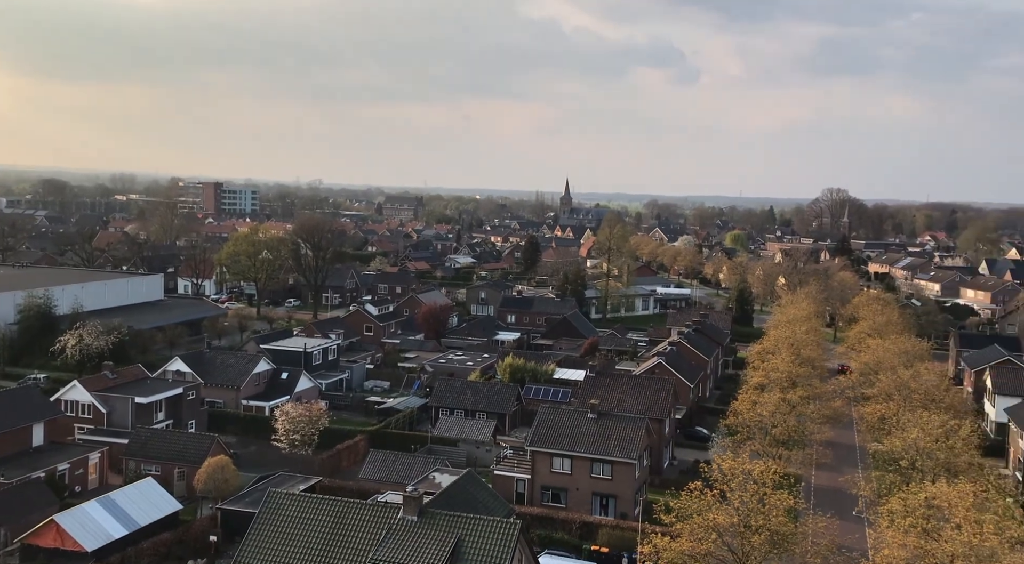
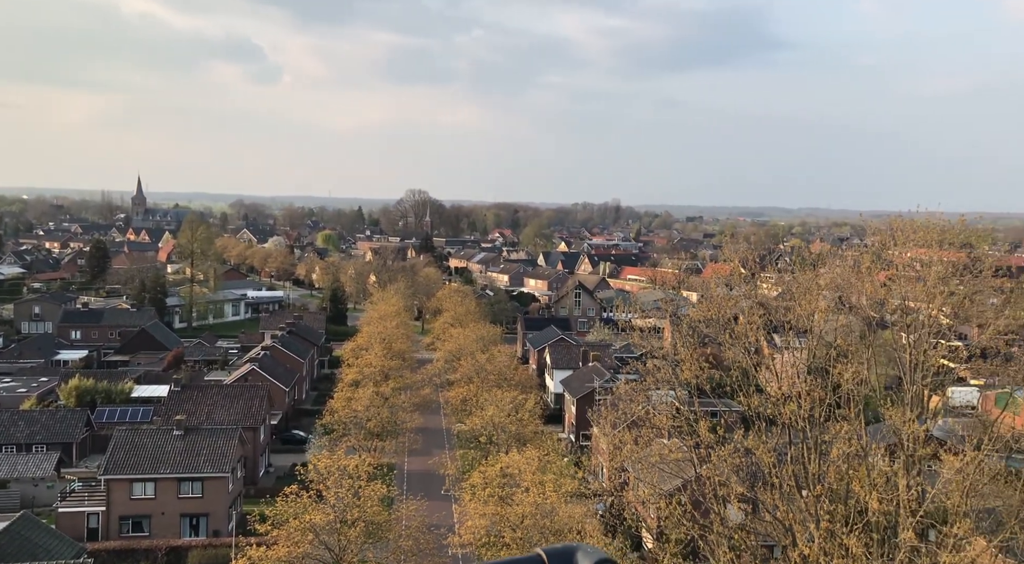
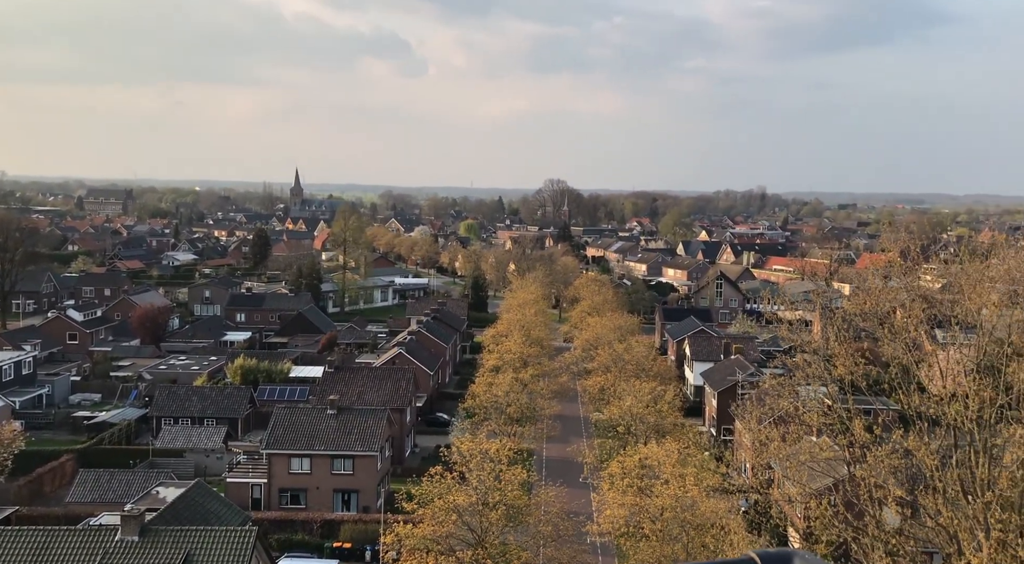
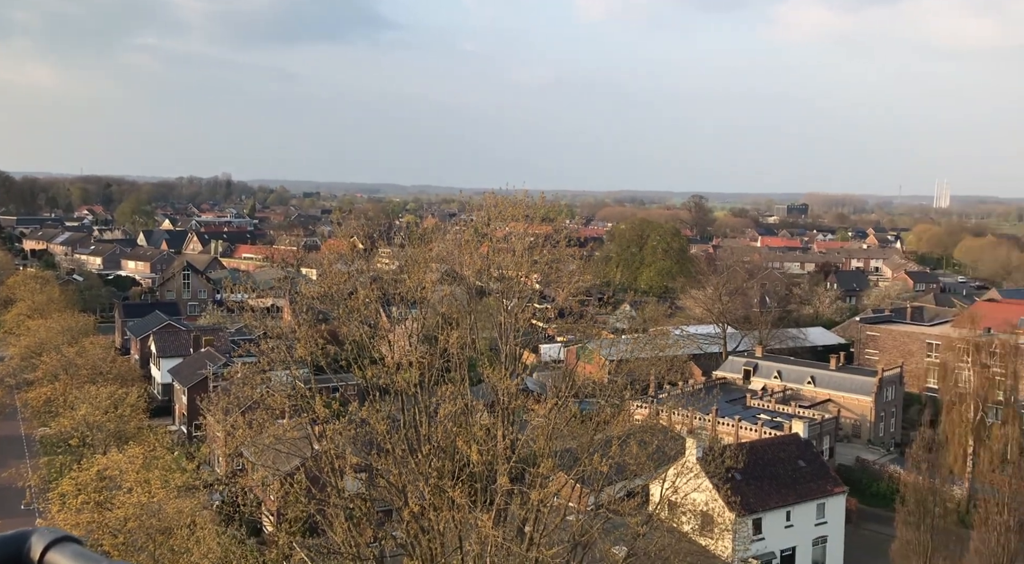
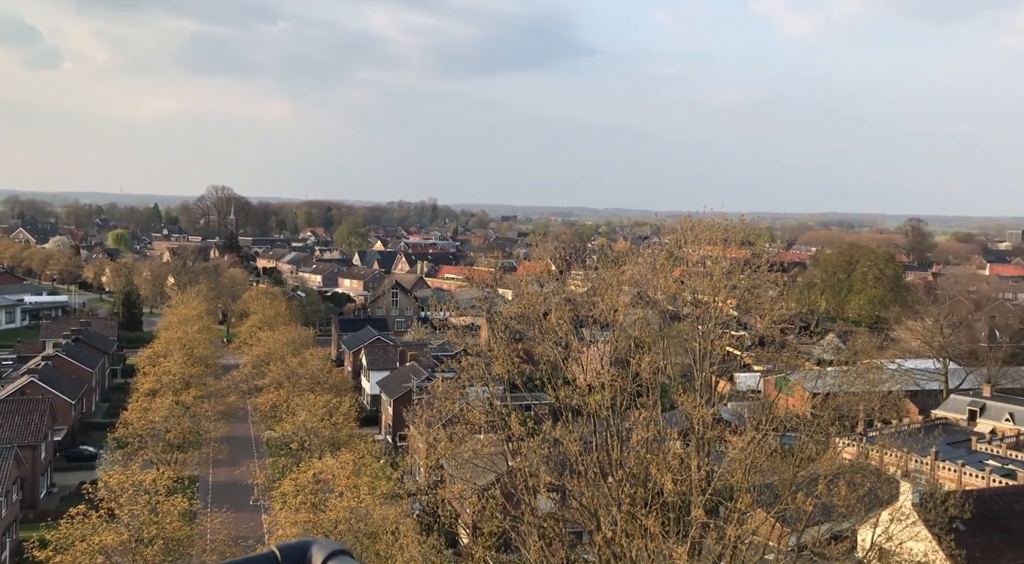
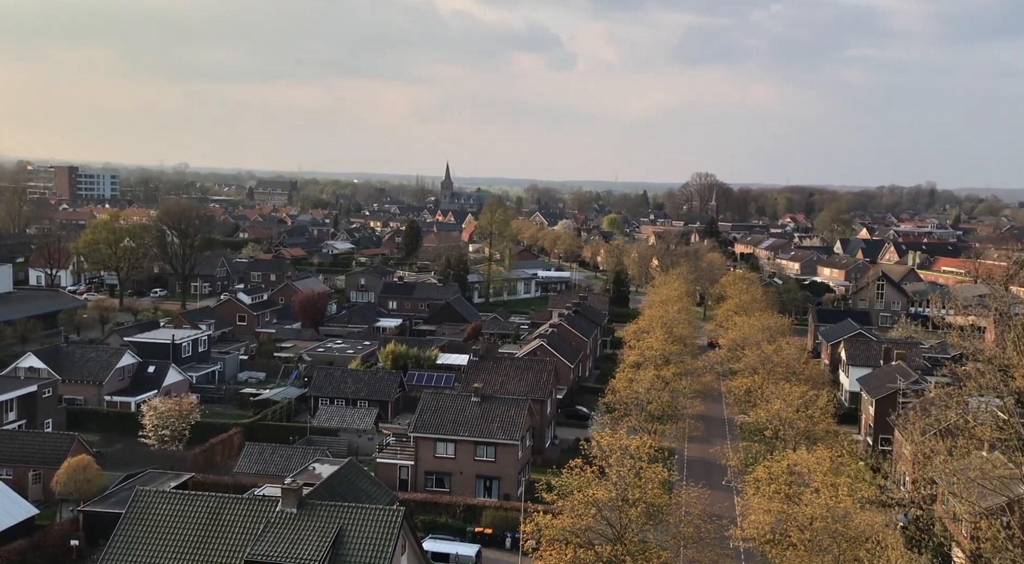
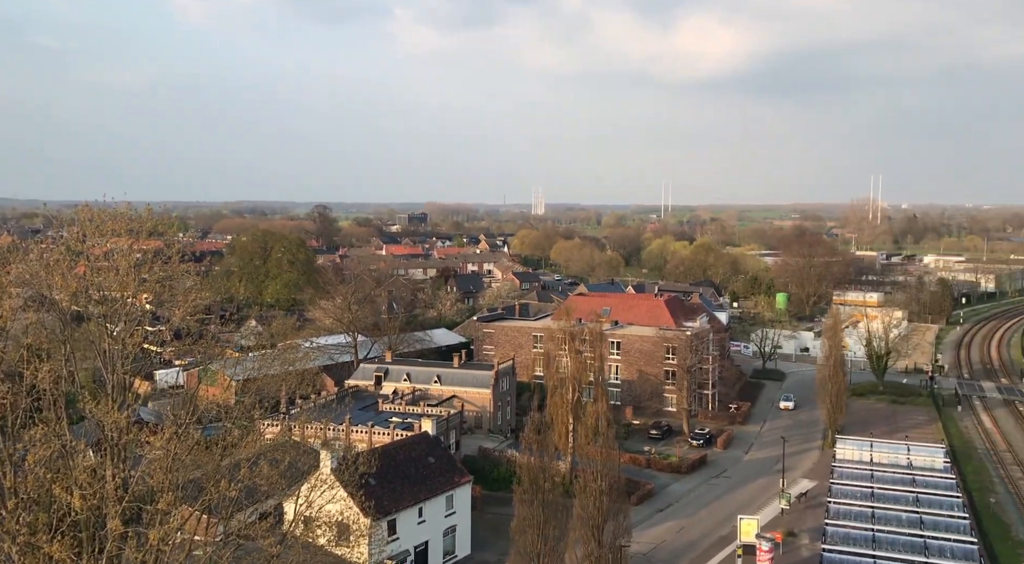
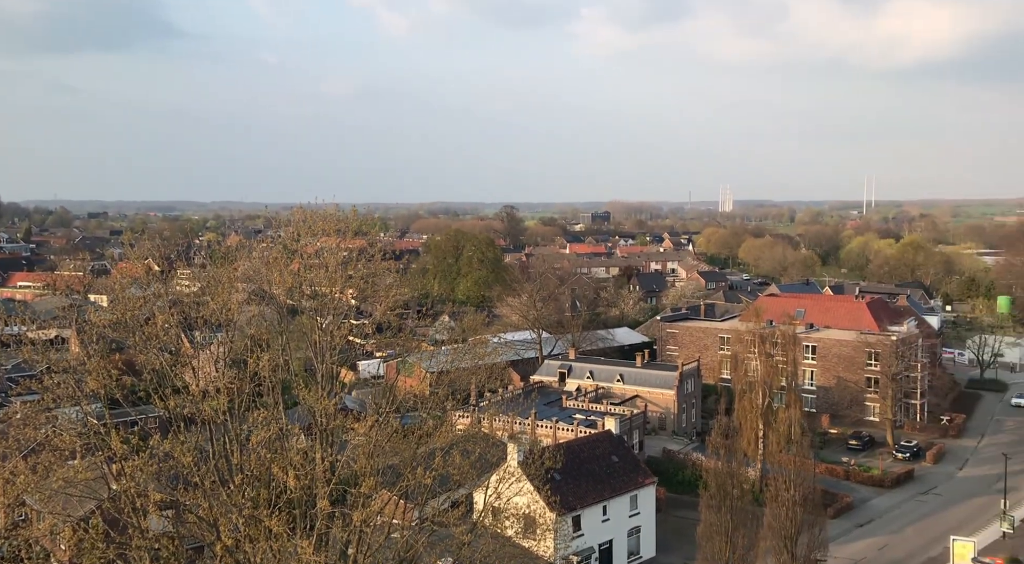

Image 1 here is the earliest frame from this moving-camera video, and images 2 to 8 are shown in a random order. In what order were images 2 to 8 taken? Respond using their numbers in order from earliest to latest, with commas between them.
6, 3, 2, 5, 4, 8, 7
